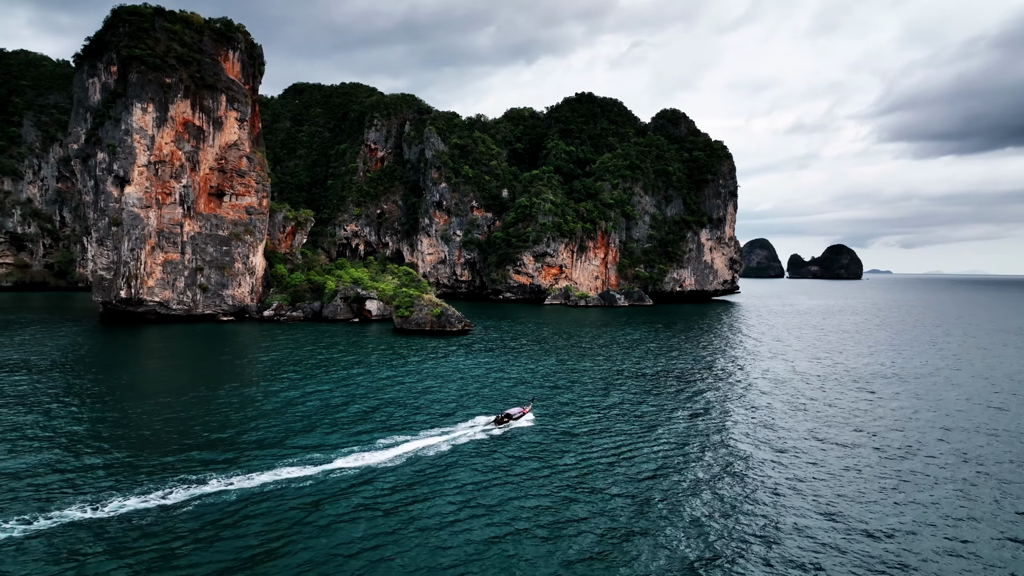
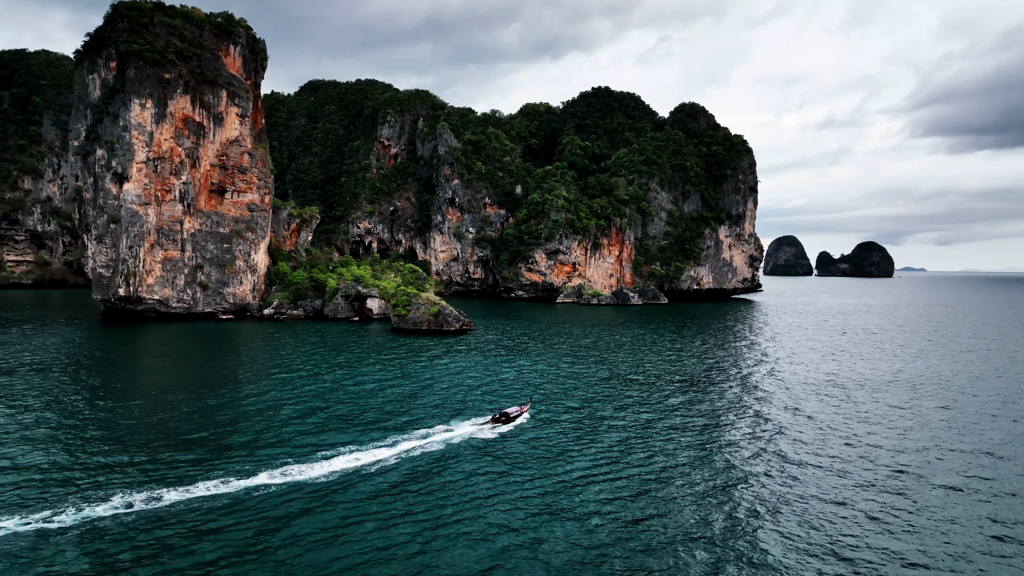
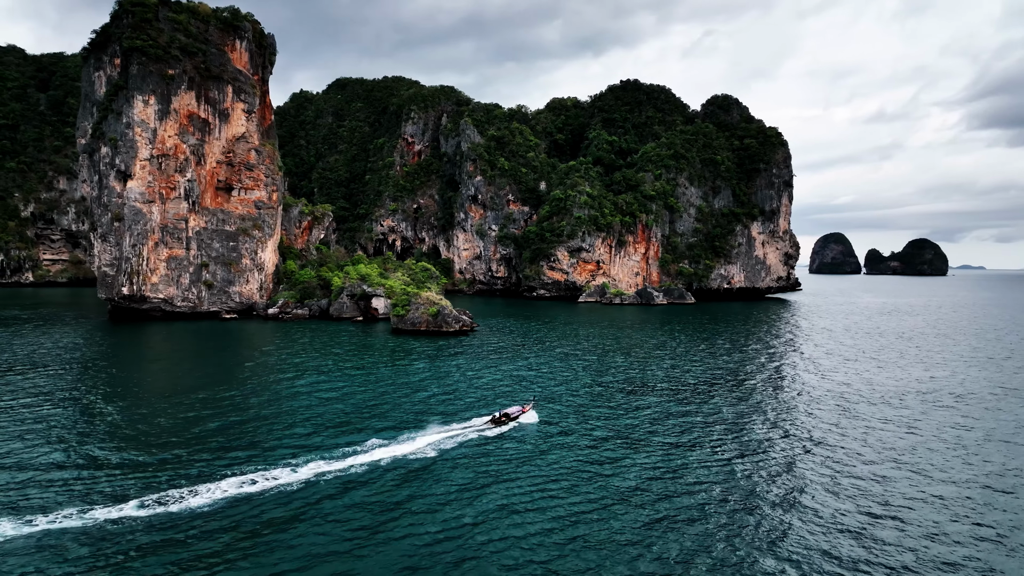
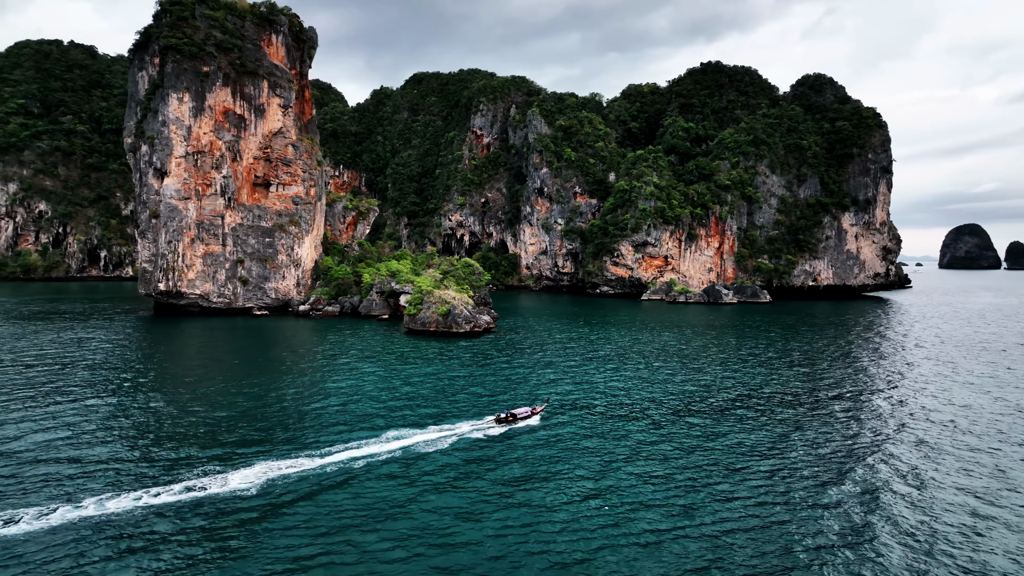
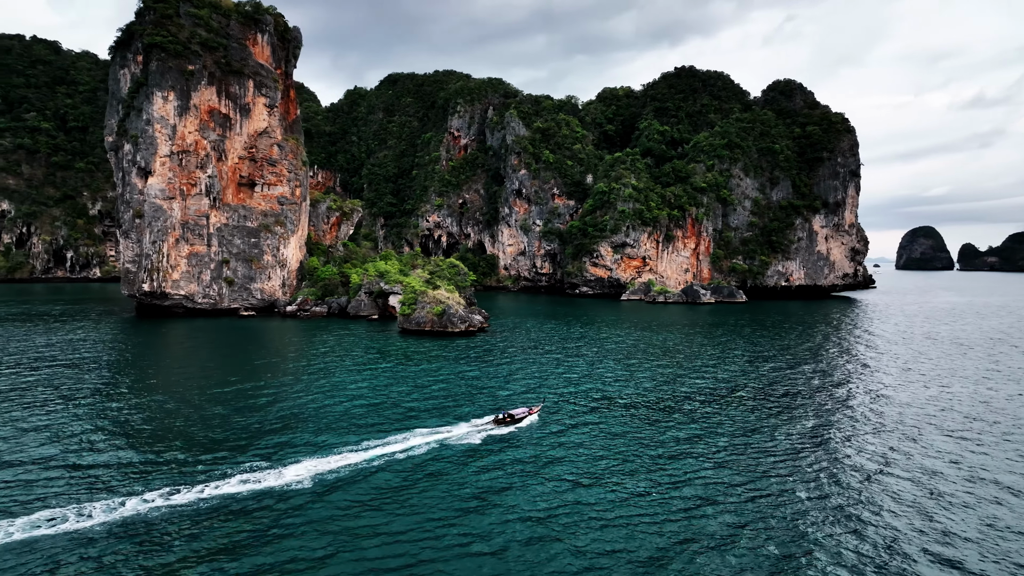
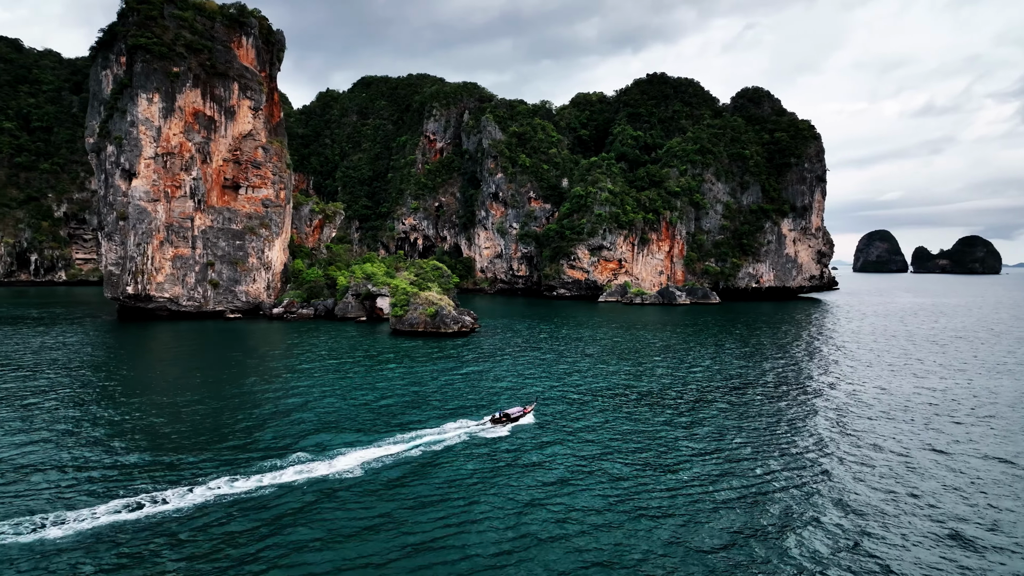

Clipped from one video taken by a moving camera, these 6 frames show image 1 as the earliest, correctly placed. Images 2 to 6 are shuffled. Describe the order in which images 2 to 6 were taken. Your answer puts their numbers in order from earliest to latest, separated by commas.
2, 3, 6, 5, 4
